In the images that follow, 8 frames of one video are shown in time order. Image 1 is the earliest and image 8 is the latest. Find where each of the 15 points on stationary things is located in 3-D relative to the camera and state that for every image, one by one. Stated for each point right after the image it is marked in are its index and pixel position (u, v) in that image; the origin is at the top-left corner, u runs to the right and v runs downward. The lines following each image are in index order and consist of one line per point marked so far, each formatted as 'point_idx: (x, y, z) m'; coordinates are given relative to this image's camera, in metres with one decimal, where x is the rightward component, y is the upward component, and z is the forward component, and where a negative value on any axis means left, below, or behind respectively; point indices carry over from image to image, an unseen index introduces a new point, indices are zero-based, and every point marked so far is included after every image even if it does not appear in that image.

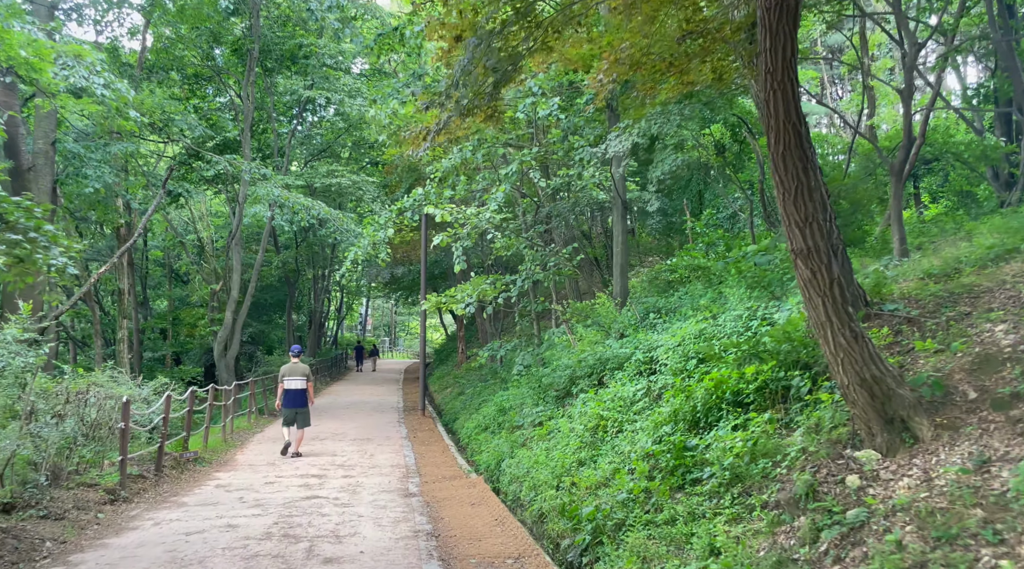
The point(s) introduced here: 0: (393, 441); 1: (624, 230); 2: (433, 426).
0: (-2.2, -2.9, +15.1) m
1: (+1.8, +0.8, +12.6) m
2: (-1.7, -3.1, +18.2) m
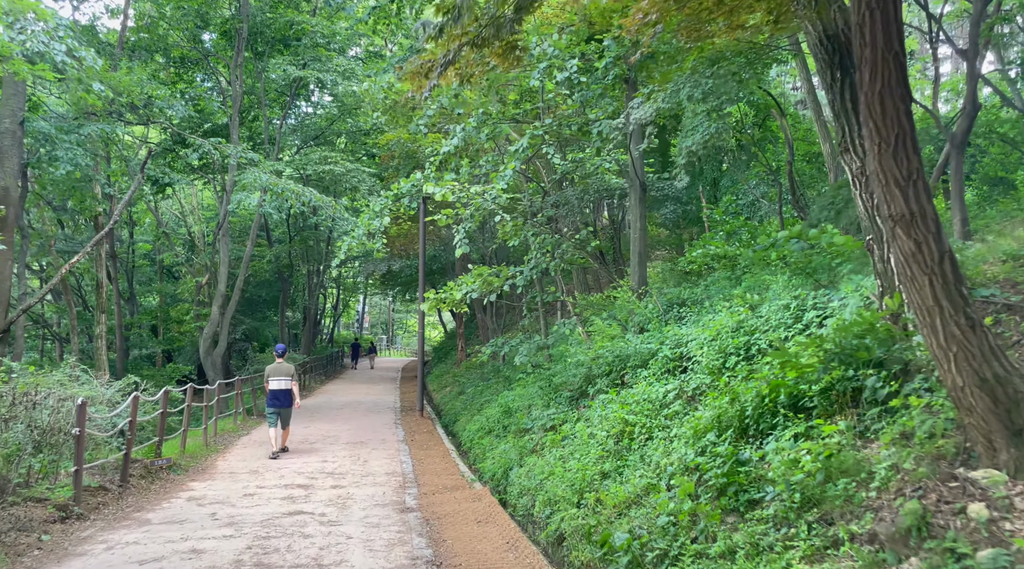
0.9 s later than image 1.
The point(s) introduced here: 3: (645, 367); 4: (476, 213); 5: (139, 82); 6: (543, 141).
0: (-2.1, -2.7, +13.9) m
1: (+1.9, +1.0, +11.5) m
2: (-1.7, -3.0, +17.1) m
3: (+1.5, -0.9, +9.0) m
4: (-0.4, +1.0, +10.6) m
5: (-7.9, +4.3, +17.6) m
6: (+0.5, +2.0, +11.2) m
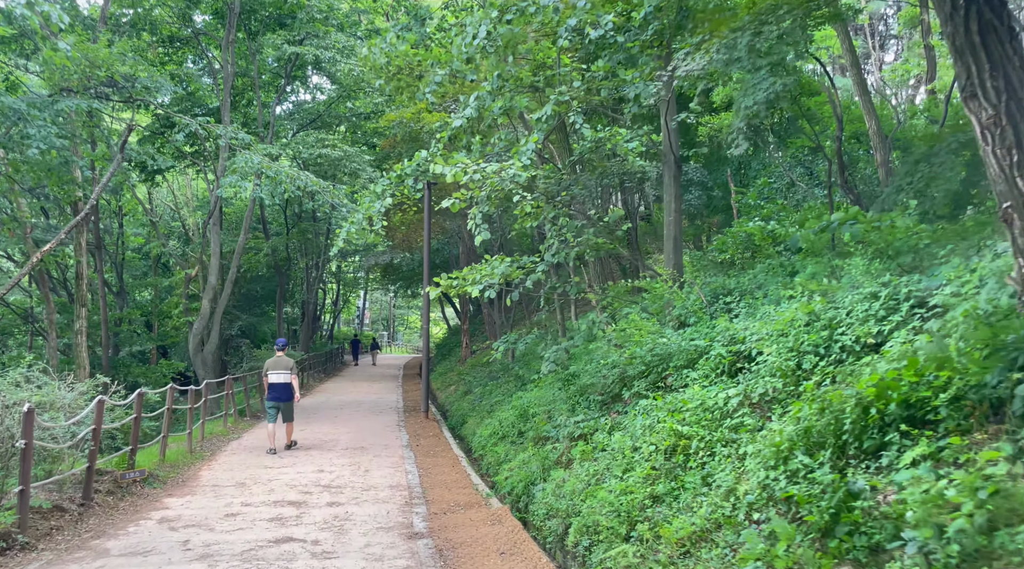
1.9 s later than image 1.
0: (-1.8, -2.6, +12.7) m
1: (+2.1, +1.1, +10.2) m
2: (-1.4, -2.8, +15.8) m
3: (+1.7, -0.8, +7.7) m
4: (-0.2, +1.1, +9.4) m
5: (-7.7, +4.5, +16.3) m
6: (+0.7, +2.1, +9.9) m
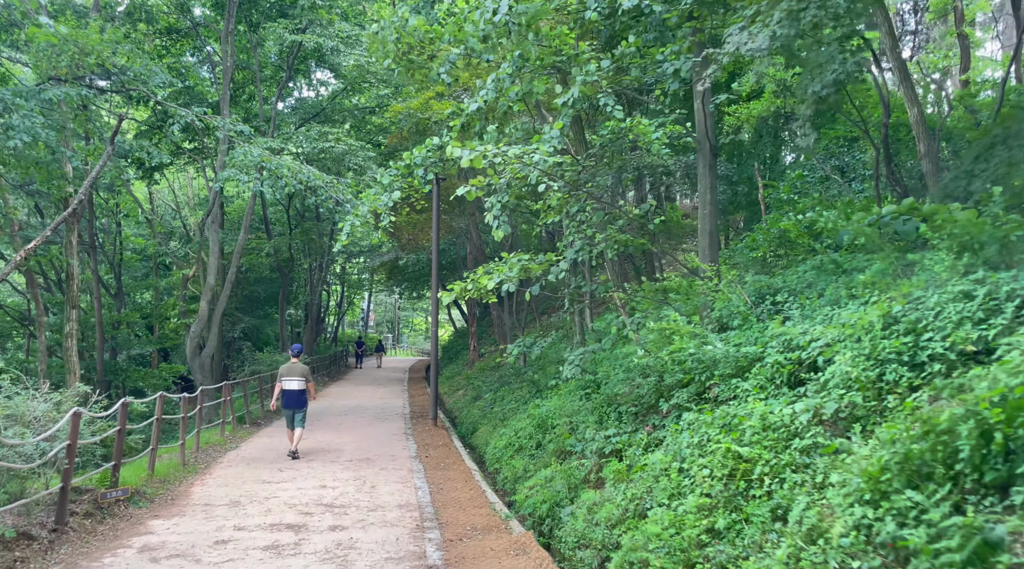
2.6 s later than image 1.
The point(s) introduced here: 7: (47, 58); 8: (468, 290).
0: (-1.6, -2.6, +11.8) m
1: (+2.3, +1.1, +9.3) m
2: (-1.2, -2.8, +15.0) m
3: (+1.9, -0.8, +6.8) m
4: (0.0, +1.1, +8.5) m
5: (-7.4, +4.5, +15.5) m
6: (+0.9, +2.1, +9.0) m
7: (-8.2, +4.0, +14.5) m
8: (-0.5, 0.0, +9.8) m
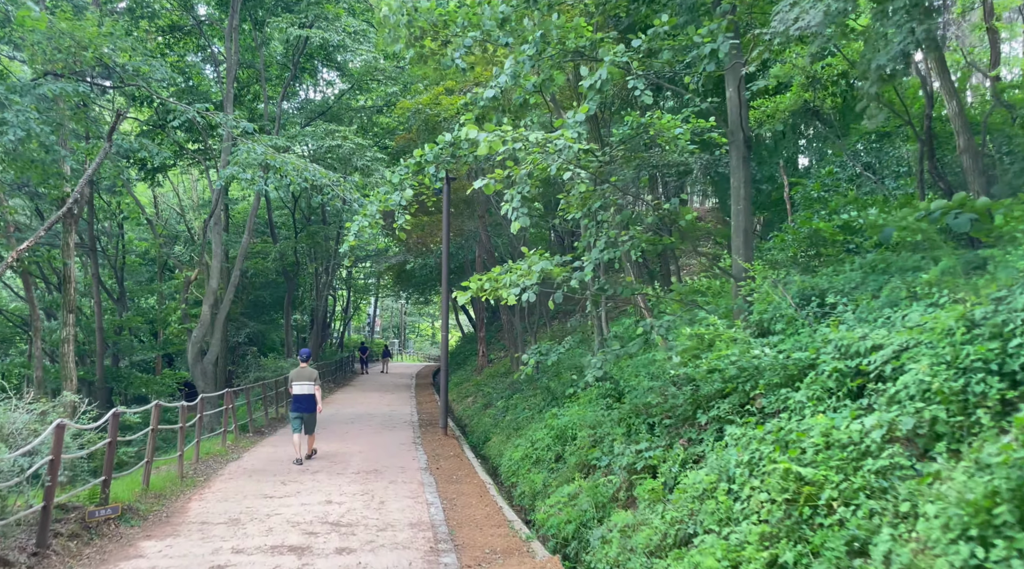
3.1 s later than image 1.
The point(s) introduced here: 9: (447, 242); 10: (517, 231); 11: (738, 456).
0: (-1.4, -2.6, +11.1) m
1: (+2.5, +1.1, +8.7) m
2: (-0.9, -2.9, +14.3) m
3: (+2.1, -0.8, +6.2) m
4: (+0.2, +1.1, +7.8) m
5: (-7.2, +4.4, +14.9) m
6: (+1.1, +2.1, +8.4) m
7: (-7.9, +3.9, +13.9) m
8: (-0.3, -0.1, +9.1) m
9: (-1.4, +0.9, +18.0) m
10: (0.0, +0.5, +7.6) m
11: (+1.6, -1.2, +5.9) m
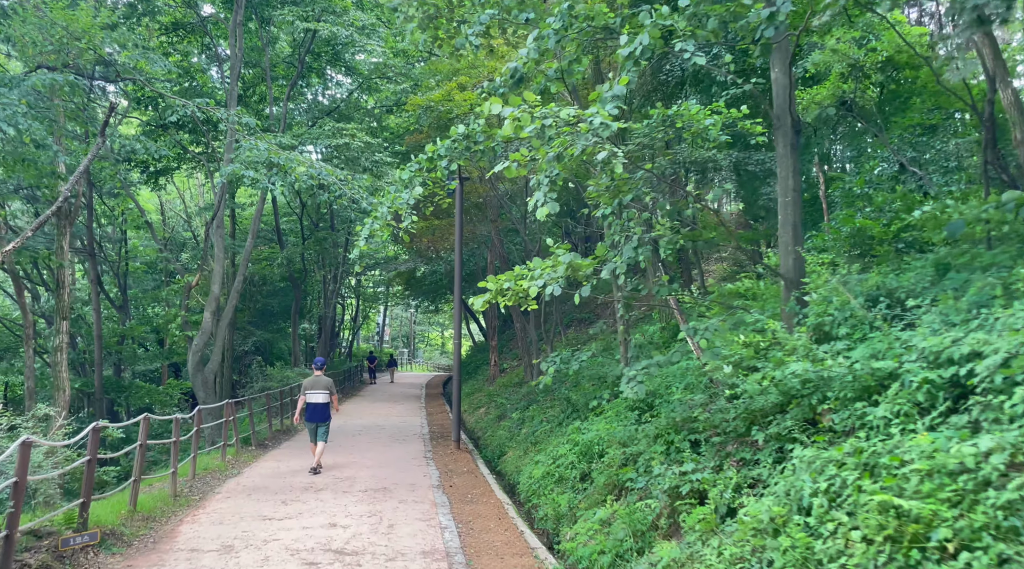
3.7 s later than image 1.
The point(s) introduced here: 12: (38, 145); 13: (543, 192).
0: (-1.1, -2.6, +10.3) m
1: (+2.7, +1.1, +7.8) m
2: (-0.6, -2.9, +13.5) m
3: (+2.3, -0.8, +5.3) m
4: (+0.4, +1.1, +7.0) m
5: (-6.9, +4.3, +14.2) m
6: (+1.3, +2.1, +7.5) m
7: (-7.6, +3.9, +13.2) m
8: (-0.1, -0.1, +8.3) m
9: (-1.1, +0.8, +17.2) m
10: (+0.3, +0.5, +6.7) m
11: (+1.8, -1.2, +5.0) m
12: (-7.6, +2.2, +13.3) m
13: (+0.2, +0.7, +6.8) m
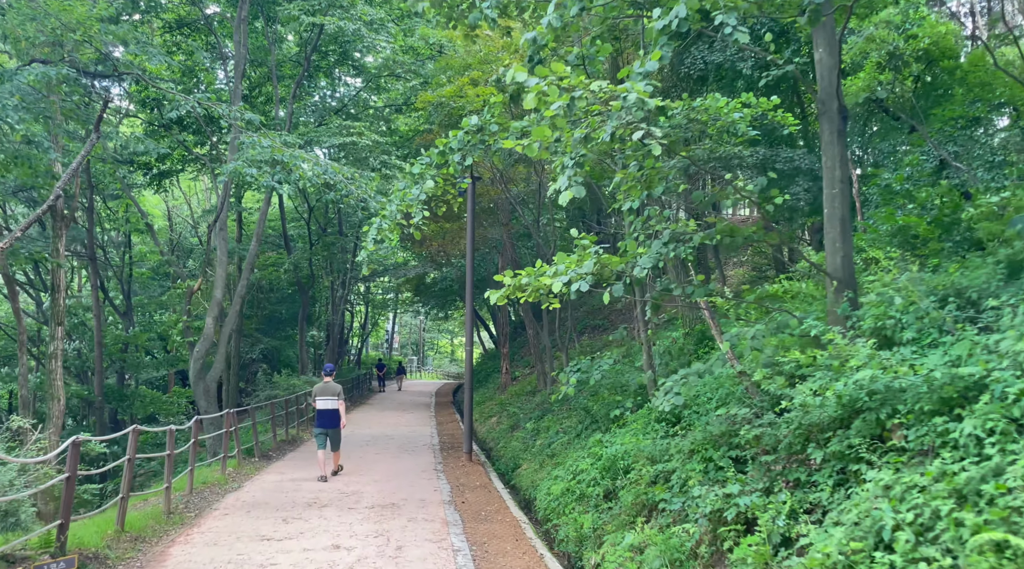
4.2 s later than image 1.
0: (-0.9, -2.7, +9.6) m
1: (+2.9, +1.1, +7.1) m
2: (-0.4, -3.0, +12.8) m
3: (+2.4, -0.7, +4.6) m
4: (+0.6, +1.1, +6.4) m
5: (-6.7, +4.3, +13.7) m
6: (+1.5, +2.1, +6.9) m
7: (-7.4, +3.8, +12.6) m
8: (+0.1, -0.1, +7.6) m
9: (-0.8, +0.7, +16.6) m
10: (+0.4, +0.5, +6.1) m
11: (+1.9, -1.2, +4.3) m
12: (-7.4, +2.2, +12.7) m
13: (+0.4, +0.7, +6.1) m
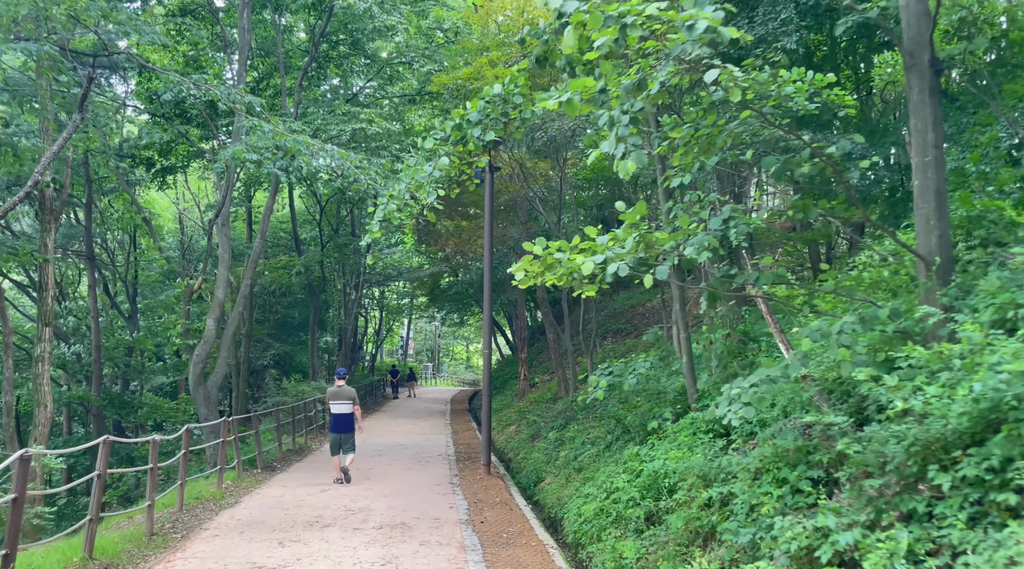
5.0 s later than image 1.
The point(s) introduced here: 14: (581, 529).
0: (-0.7, -2.6, +8.5) m
1: (+3.1, +1.2, +6.0) m
2: (-0.1, -2.9, +11.6) m
3: (+2.6, -0.6, +3.4) m
4: (+0.8, +1.2, +5.3) m
5: (-6.3, +4.3, +12.7) m
6: (+1.7, +2.2, +5.8) m
7: (-7.1, +3.9, +11.7) m
8: (+0.3, 0.0, +6.5) m
9: (-0.4, +0.7, +15.5) m
10: (+0.6, +0.6, +5.0) m
11: (+2.1, -1.1, +3.2) m
12: (-7.1, +2.2, +11.8) m
13: (+0.6, +0.8, +5.0) m
14: (+0.7, -2.4, +8.1) m
